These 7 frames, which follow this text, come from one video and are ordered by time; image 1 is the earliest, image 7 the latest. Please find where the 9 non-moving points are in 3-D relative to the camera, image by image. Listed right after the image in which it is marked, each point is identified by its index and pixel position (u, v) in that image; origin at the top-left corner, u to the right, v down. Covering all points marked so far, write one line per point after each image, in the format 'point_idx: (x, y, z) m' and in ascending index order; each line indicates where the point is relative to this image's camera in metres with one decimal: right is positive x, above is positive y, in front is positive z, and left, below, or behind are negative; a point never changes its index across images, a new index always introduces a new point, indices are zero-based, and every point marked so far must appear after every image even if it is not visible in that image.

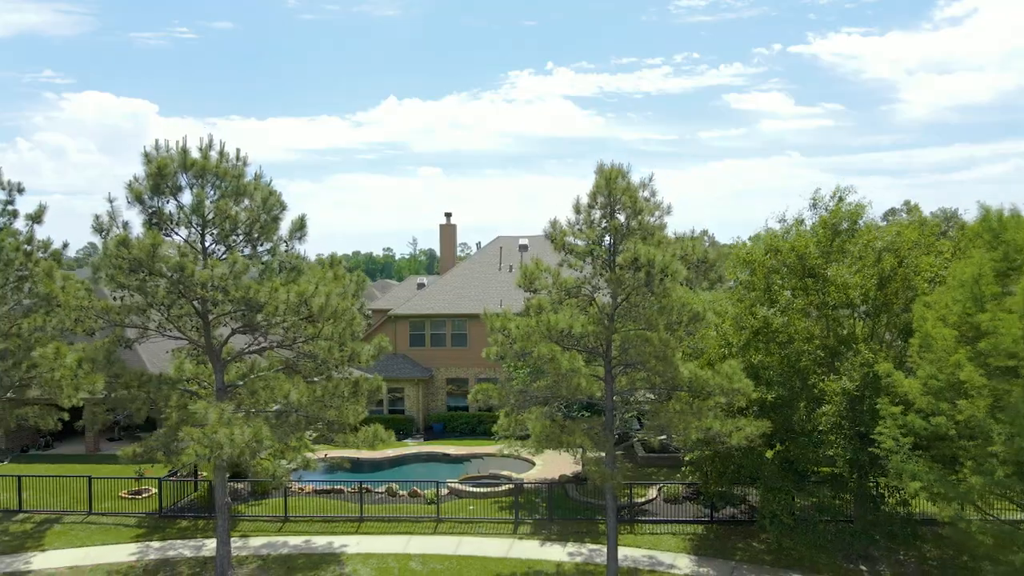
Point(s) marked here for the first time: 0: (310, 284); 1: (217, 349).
0: (-4.2, +0.1, +14.5) m
1: (-6.7, -1.4, +15.5) m
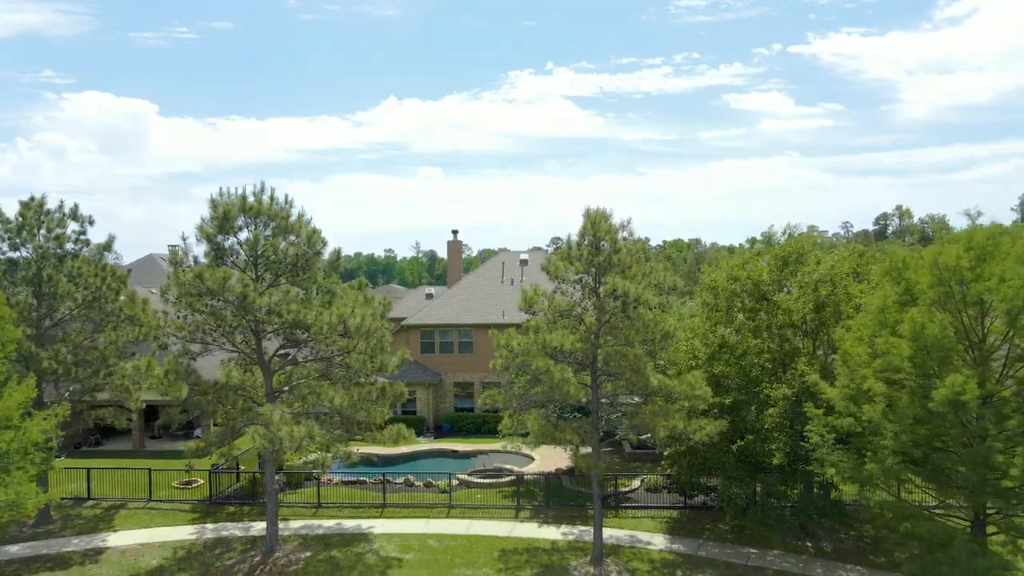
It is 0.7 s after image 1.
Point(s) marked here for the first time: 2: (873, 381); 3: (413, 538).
0: (-4.2, -0.5, +17.4) m
1: (-6.6, -2.0, +18.4) m
2: (+7.2, -1.8, +13.6) m
3: (-2.8, -7.0, +19.1) m
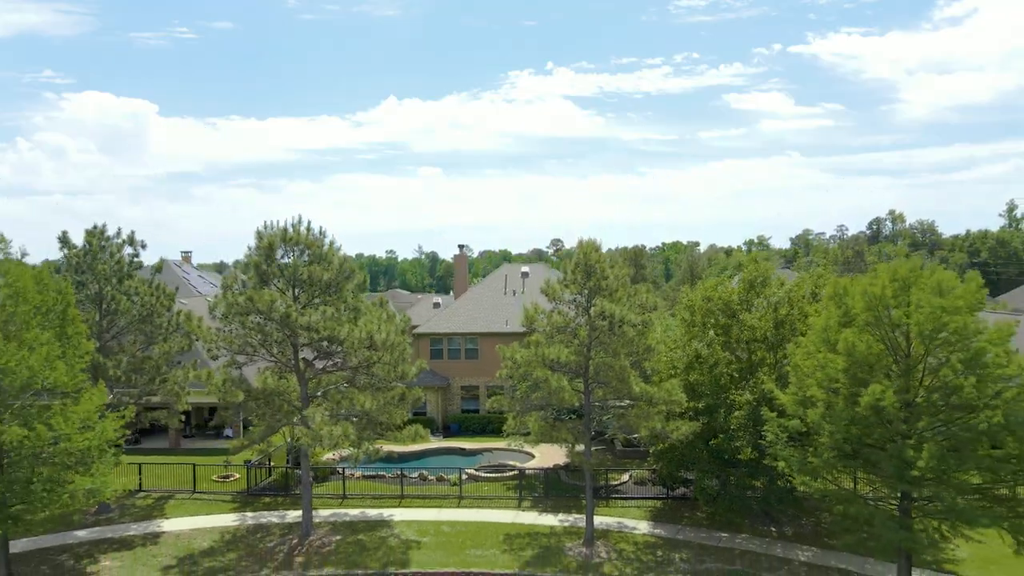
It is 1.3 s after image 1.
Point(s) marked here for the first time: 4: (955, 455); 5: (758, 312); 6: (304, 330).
0: (-4.1, -1.1, +20.2) m
1: (-6.5, -2.6, +21.1) m
2: (+7.3, -2.4, +16.4) m
3: (-2.7, -7.6, +21.8) m
4: (+9.5, -3.6, +14.6) m
5: (+7.2, -0.7, +20.0) m
6: (-6.0, -1.2, +19.8) m
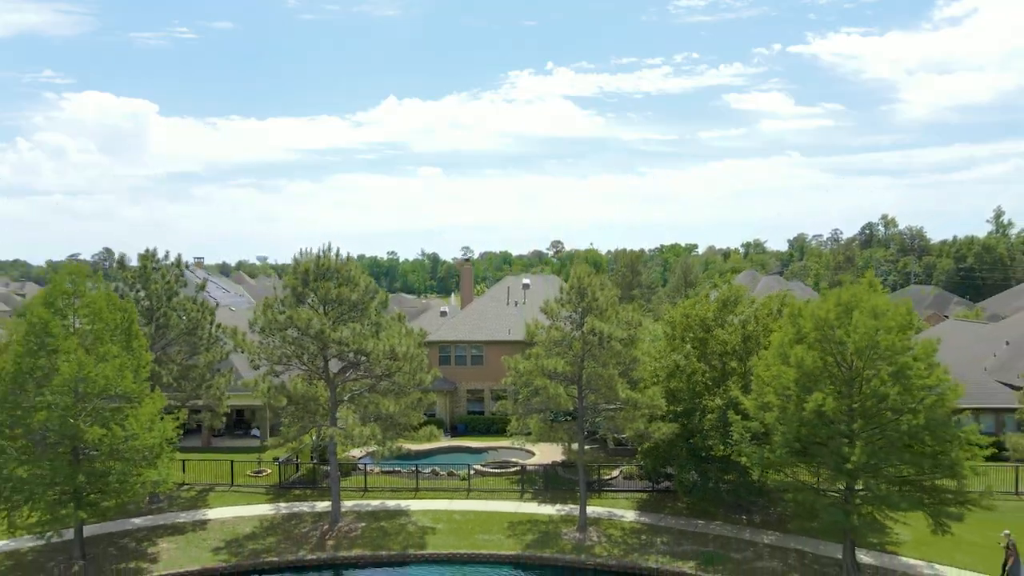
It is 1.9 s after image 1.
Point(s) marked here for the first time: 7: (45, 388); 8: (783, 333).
0: (-3.9, -1.7, +23.2) m
1: (-6.4, -3.2, +24.1) m
2: (+7.4, -3.0, +19.4) m
3: (-2.6, -8.2, +24.8) m
4: (+9.6, -4.2, +17.6) m
5: (+7.3, -1.4, +23.0) m
6: (-5.9, -1.8, +22.7) m
7: (-13.7, -2.9, +20.2) m
8: (+7.8, -1.3, +19.6) m
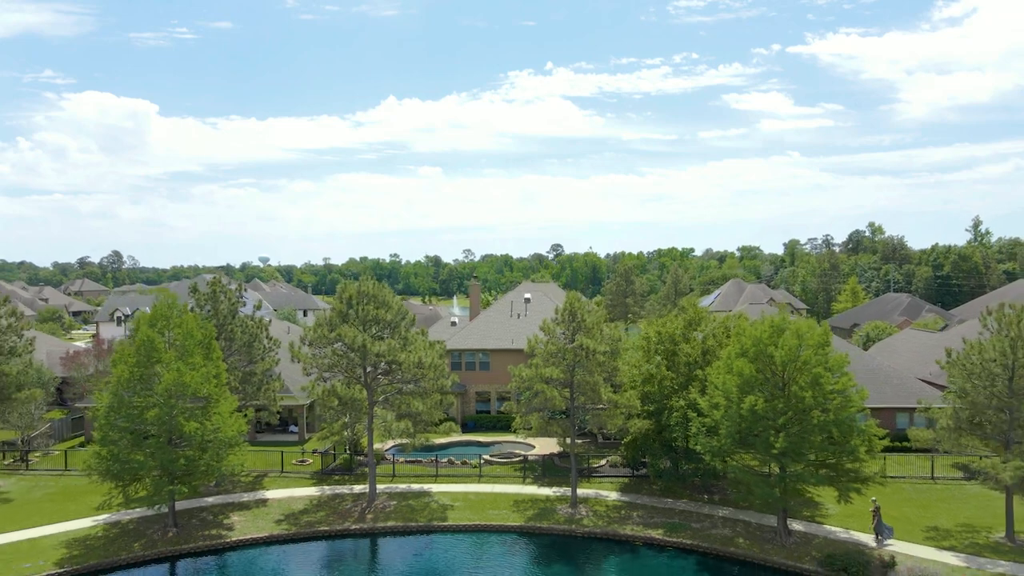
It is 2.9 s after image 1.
0: (-3.8, -2.6, +28.5) m
1: (-6.2, -4.1, +29.4) m
2: (+7.6, -4.0, +24.7) m
3: (-2.4, -9.1, +30.1) m
4: (+9.8, -5.1, +22.9) m
5: (+7.5, -2.3, +28.3) m
6: (-5.7, -2.8, +28.1) m
7: (-13.6, -3.8, +25.5) m
8: (+8.0, -2.2, +24.9) m
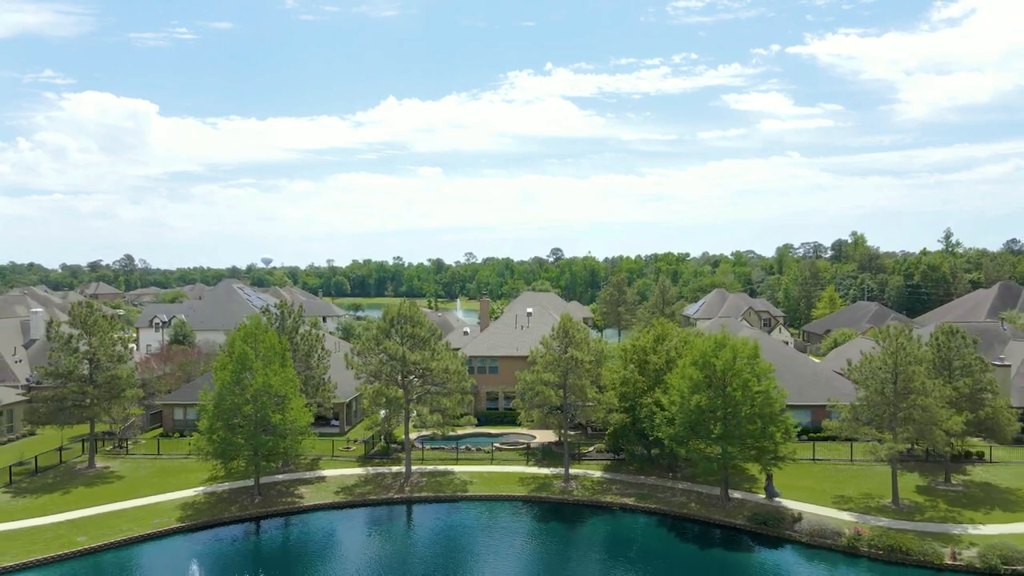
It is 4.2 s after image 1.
0: (-3.4, -3.8, +36.4) m
1: (-5.9, -5.3, +37.3) m
2: (+7.9, -5.2, +32.6) m
3: (-2.1, -10.3, +38.0) m
4: (+10.1, -6.4, +30.8) m
5: (+7.8, -3.5, +36.2) m
6: (-5.4, -4.0, +36.0) m
7: (-13.2, -5.0, +33.4) m
8: (+8.3, -3.5, +32.8) m
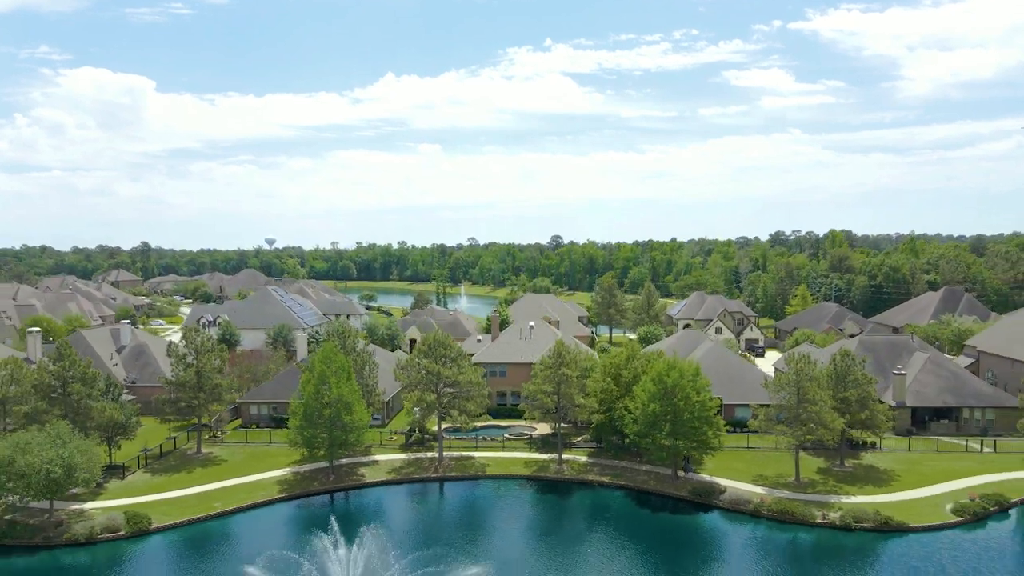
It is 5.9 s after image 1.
0: (-2.9, -6.1, +48.4) m
1: (-5.4, -7.5, +49.3) m
2: (+8.4, -7.6, +44.6) m
3: (-1.6, -12.5, +50.2) m
4: (+10.6, -8.8, +42.9) m
5: (+8.3, -5.7, +48.2) m
6: (-4.9, -6.2, +47.9) m
7: (-12.7, -7.3, +45.4) m
8: (+8.8, -5.8, +44.8) m
